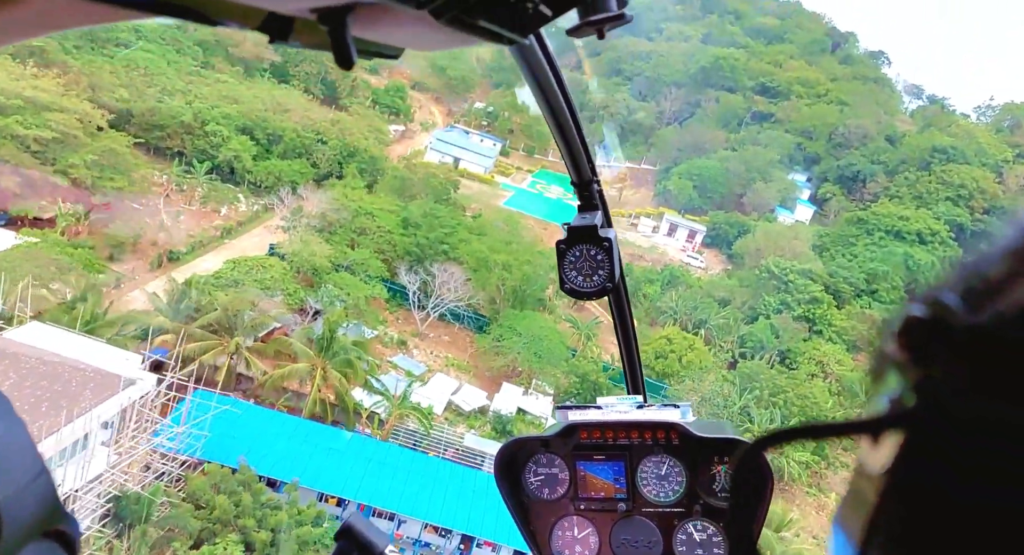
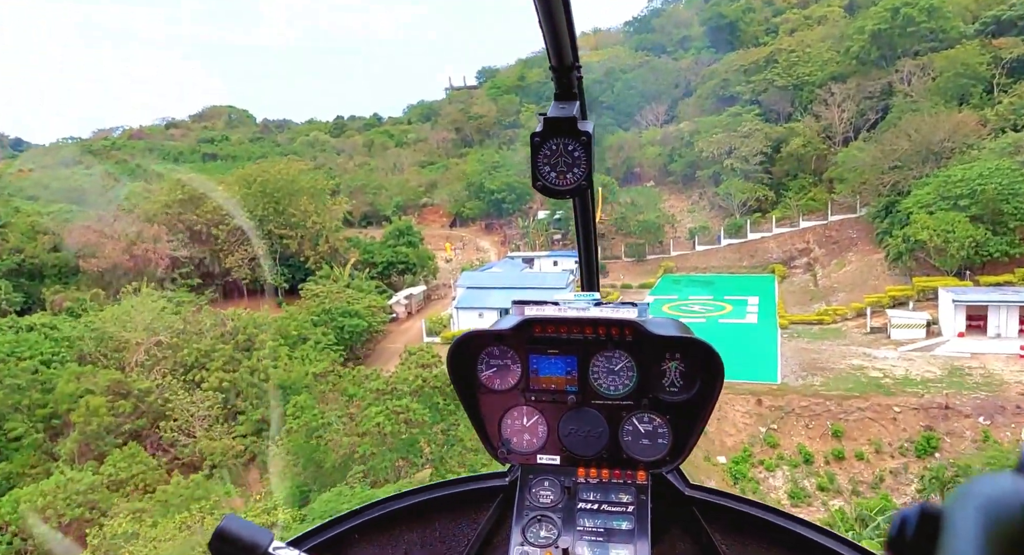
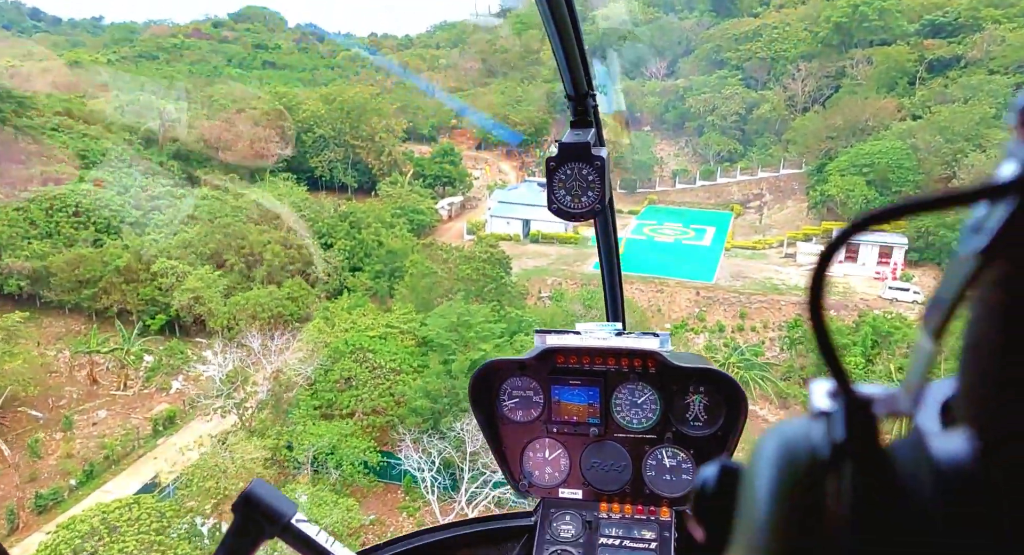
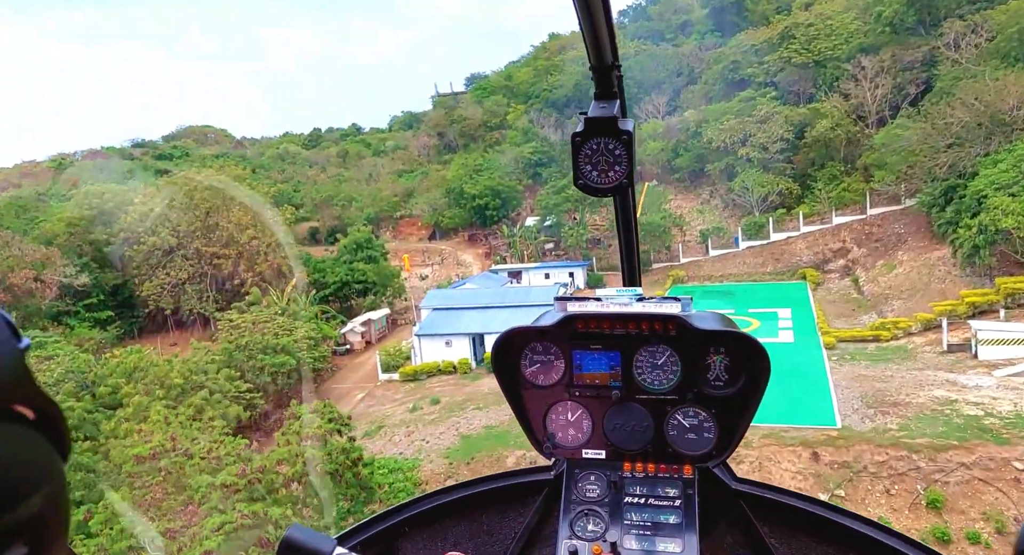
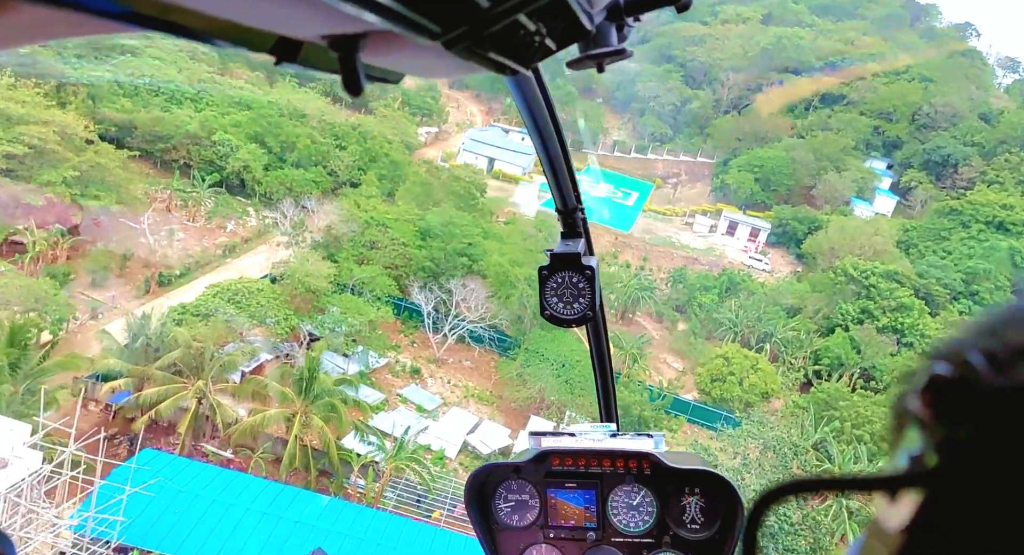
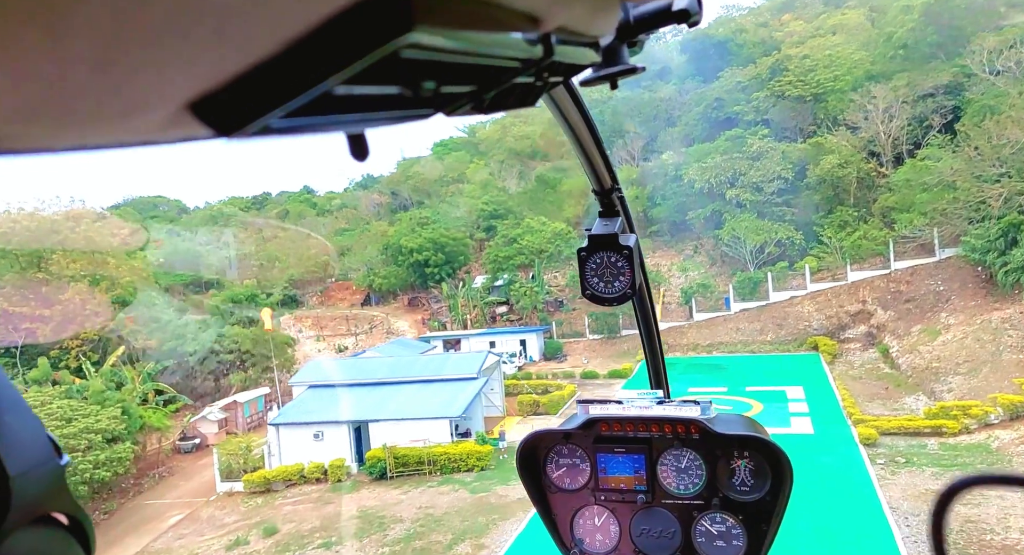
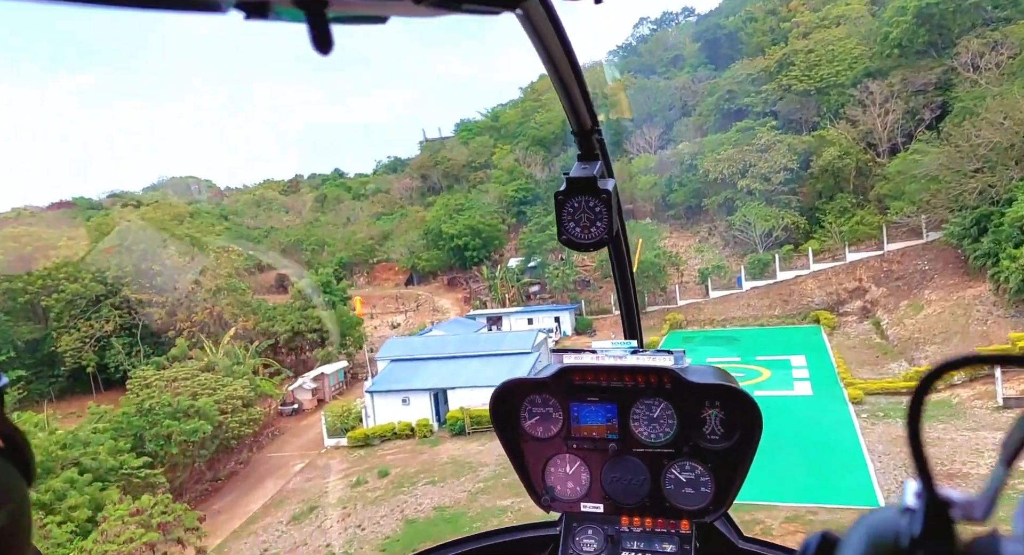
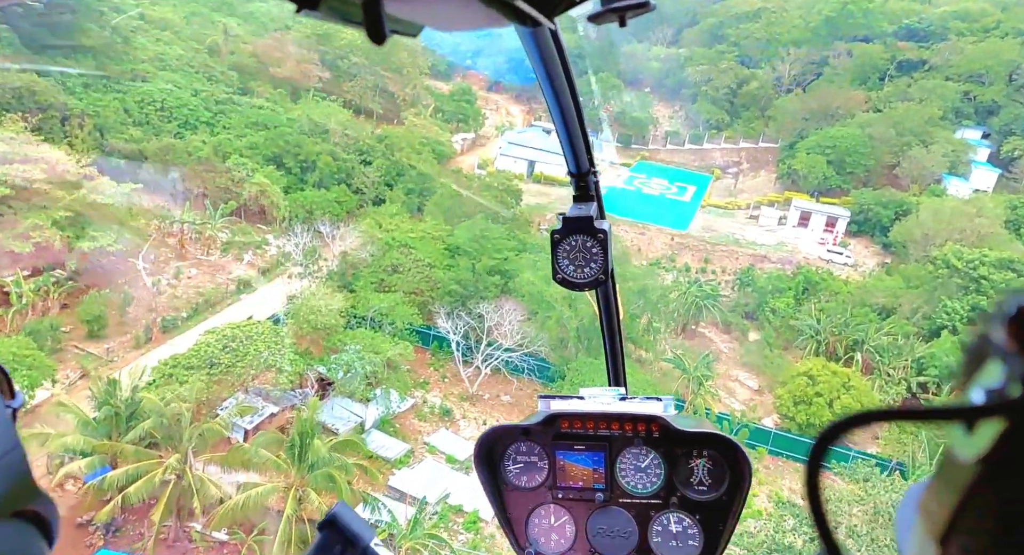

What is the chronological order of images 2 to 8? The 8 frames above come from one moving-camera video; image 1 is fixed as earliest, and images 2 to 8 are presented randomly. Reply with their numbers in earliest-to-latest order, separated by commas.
5, 8, 3, 2, 4, 7, 6
